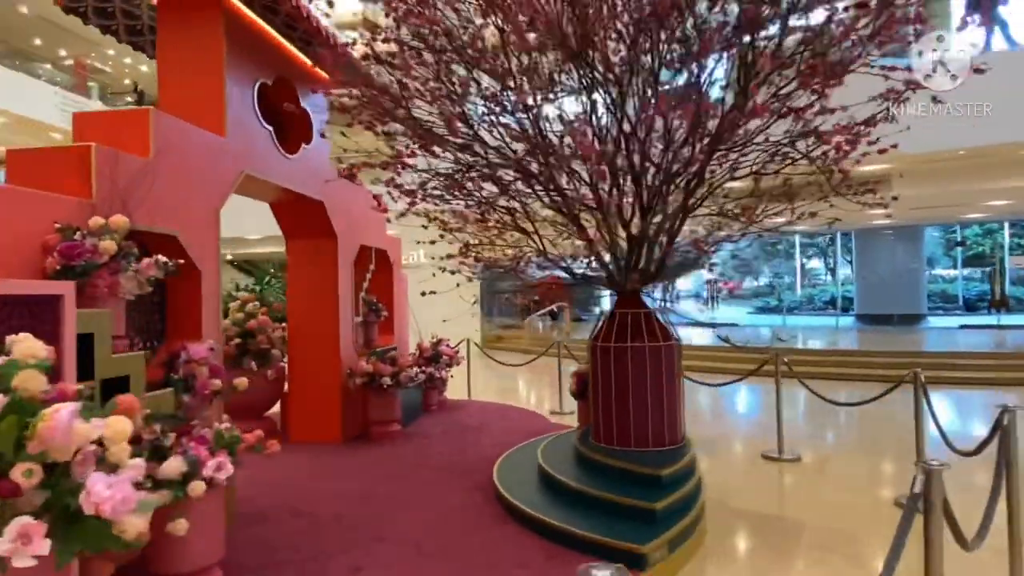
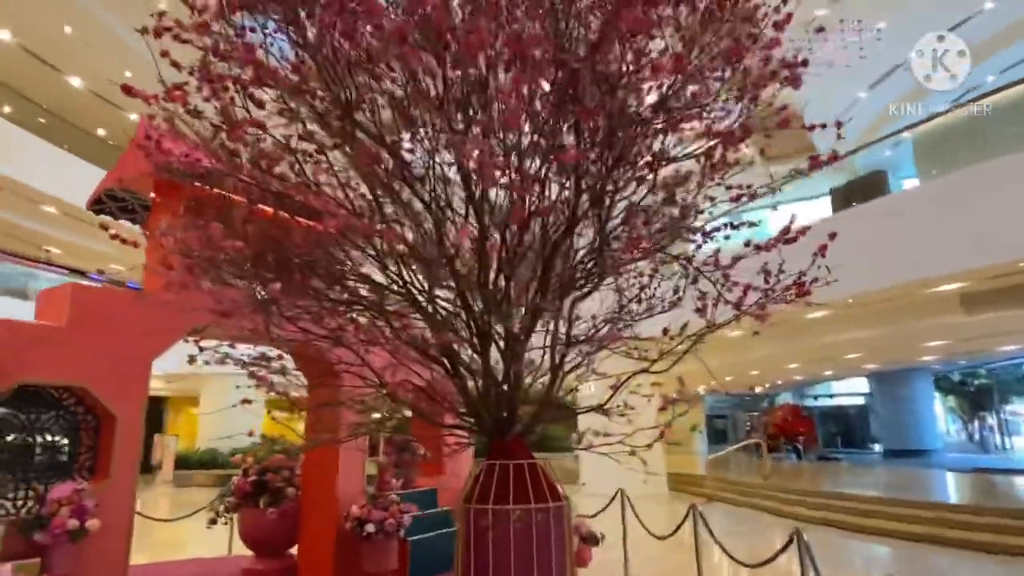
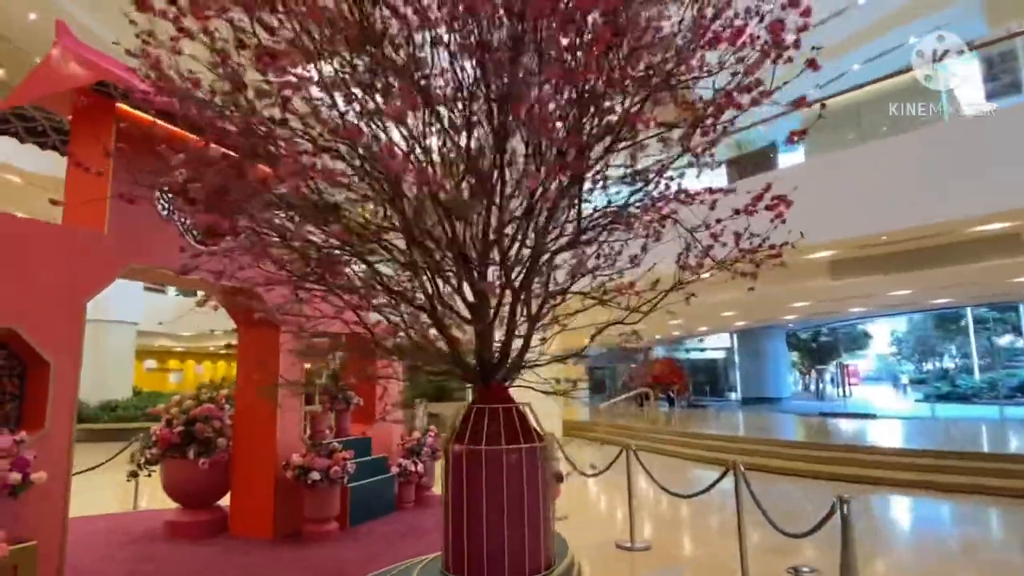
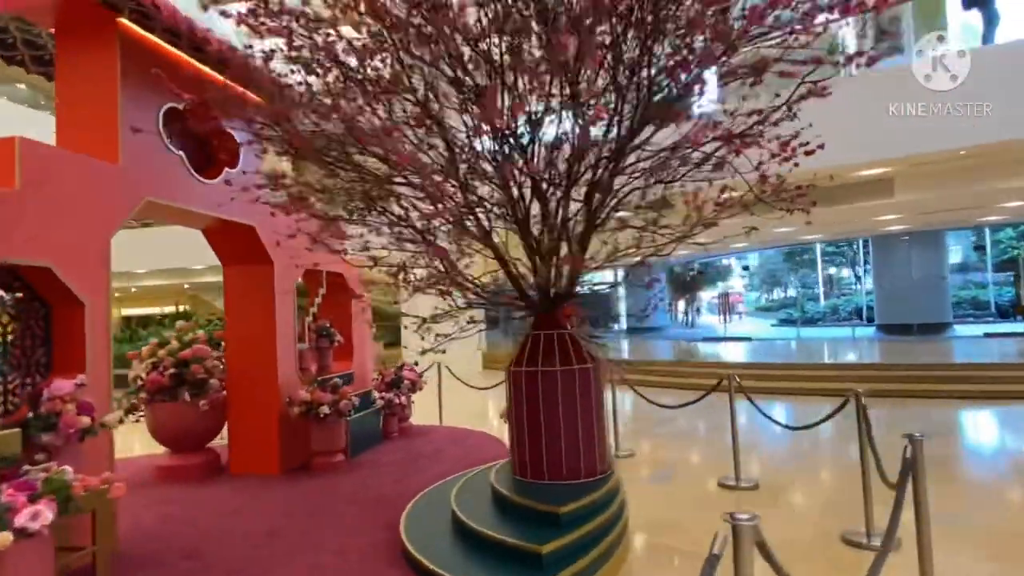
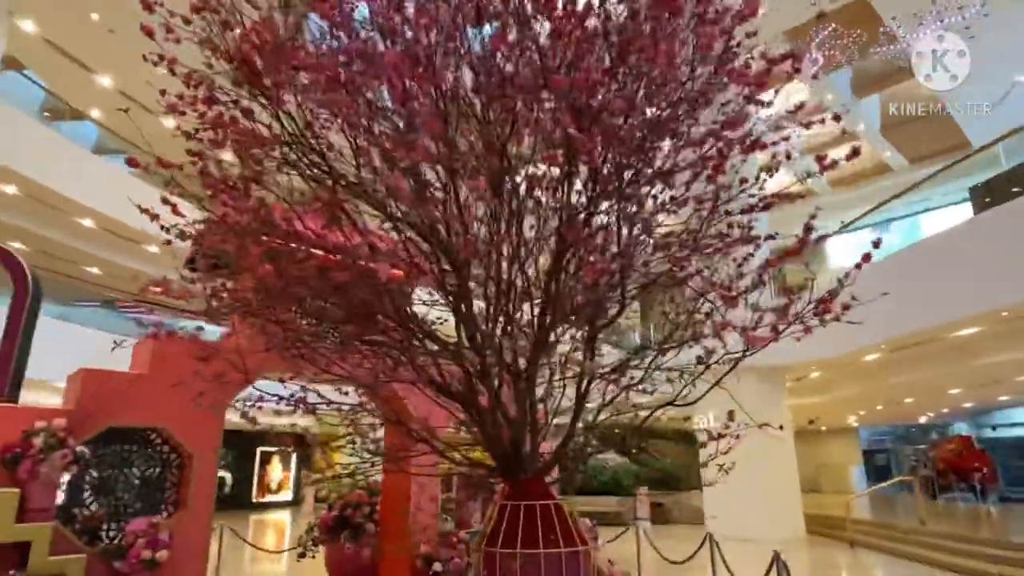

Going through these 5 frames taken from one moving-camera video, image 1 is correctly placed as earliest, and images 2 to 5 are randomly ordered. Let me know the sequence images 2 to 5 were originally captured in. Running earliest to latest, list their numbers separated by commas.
4, 3, 2, 5
